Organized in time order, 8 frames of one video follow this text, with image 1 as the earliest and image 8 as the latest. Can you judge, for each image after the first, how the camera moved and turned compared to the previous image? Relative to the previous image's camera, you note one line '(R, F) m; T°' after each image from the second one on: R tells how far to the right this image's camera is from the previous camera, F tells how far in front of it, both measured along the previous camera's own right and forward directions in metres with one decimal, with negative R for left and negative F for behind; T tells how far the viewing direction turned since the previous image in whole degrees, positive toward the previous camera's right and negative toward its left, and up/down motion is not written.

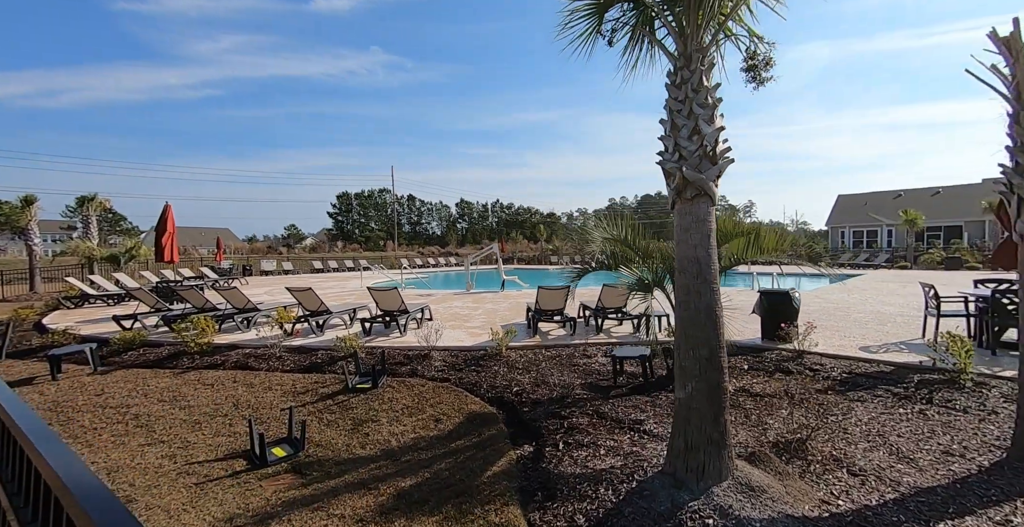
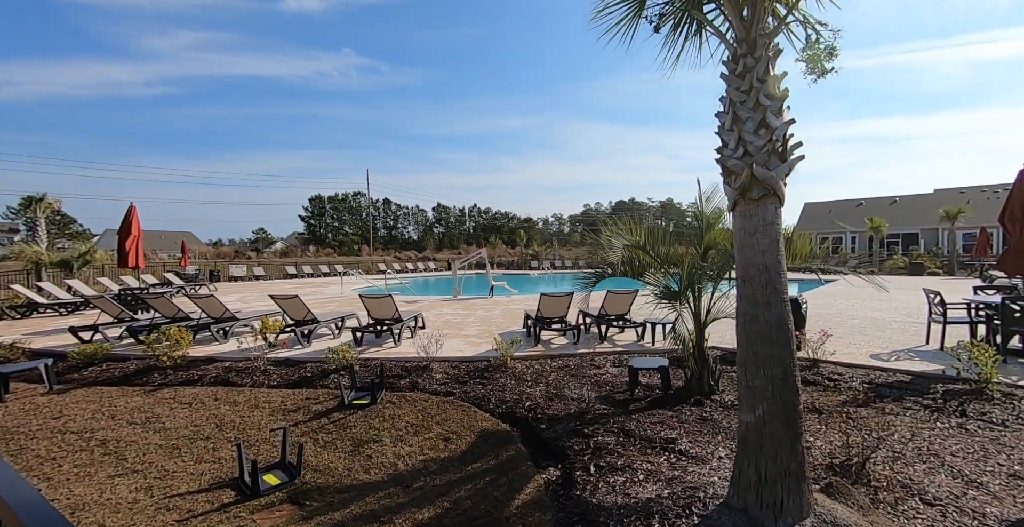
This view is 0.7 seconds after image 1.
(-0.3, +0.2) m; +3°
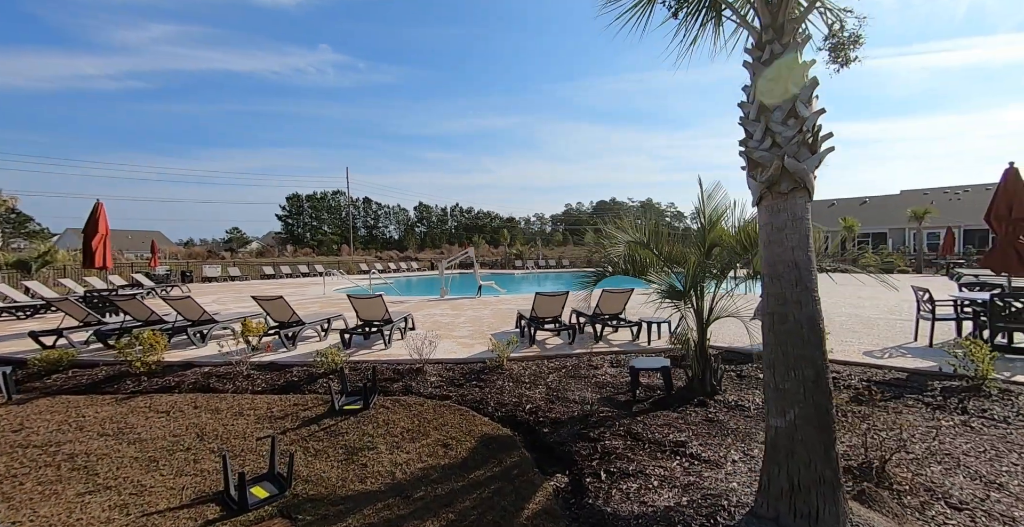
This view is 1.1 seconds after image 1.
(-0.1, +0.1) m; +2°
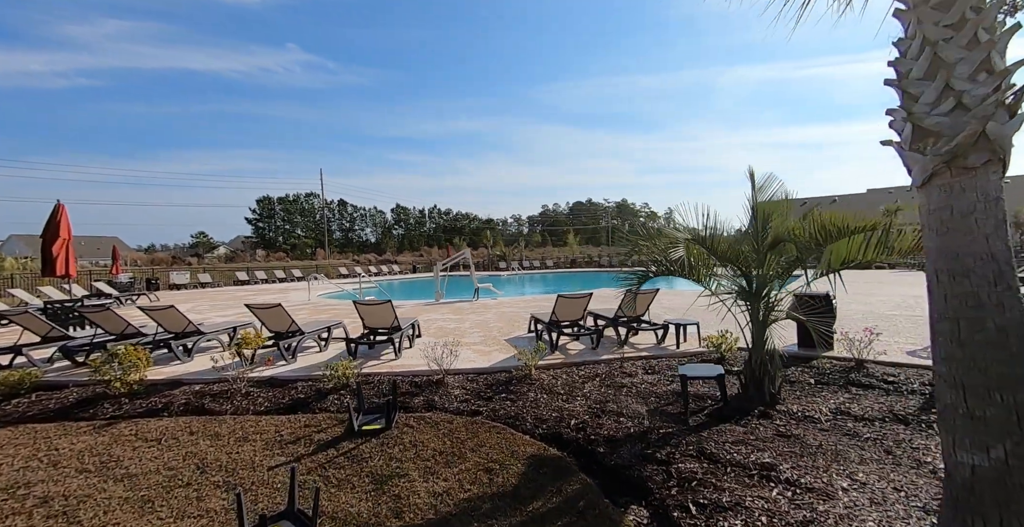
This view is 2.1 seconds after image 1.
(-0.5, +0.4) m; +2°
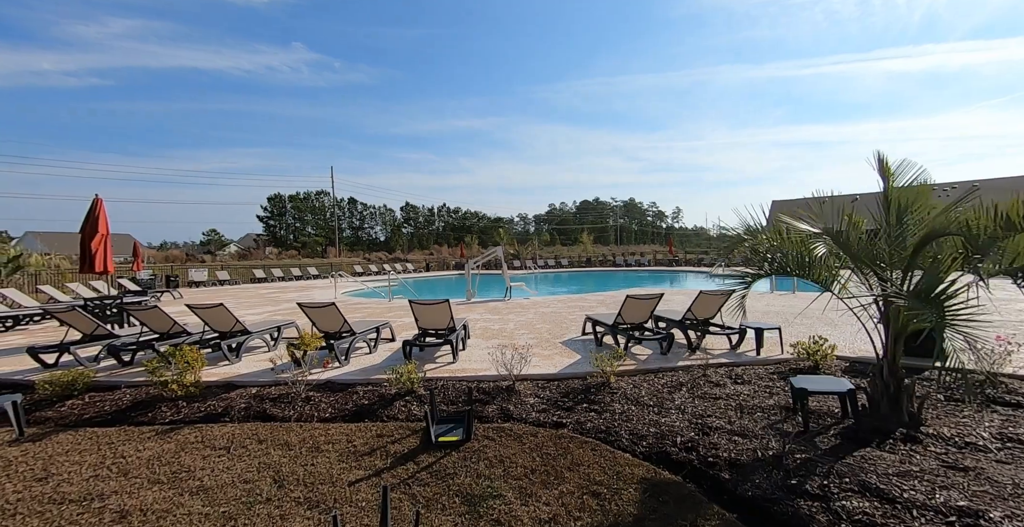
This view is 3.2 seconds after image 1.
(-0.6, +0.3) m; -2°
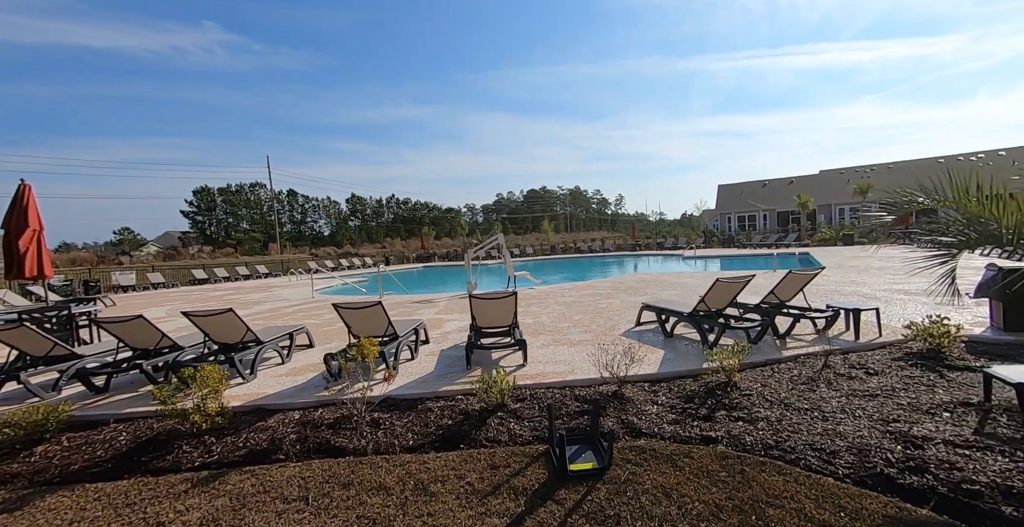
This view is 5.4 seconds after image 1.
(-1.1, +0.7) m; +4°
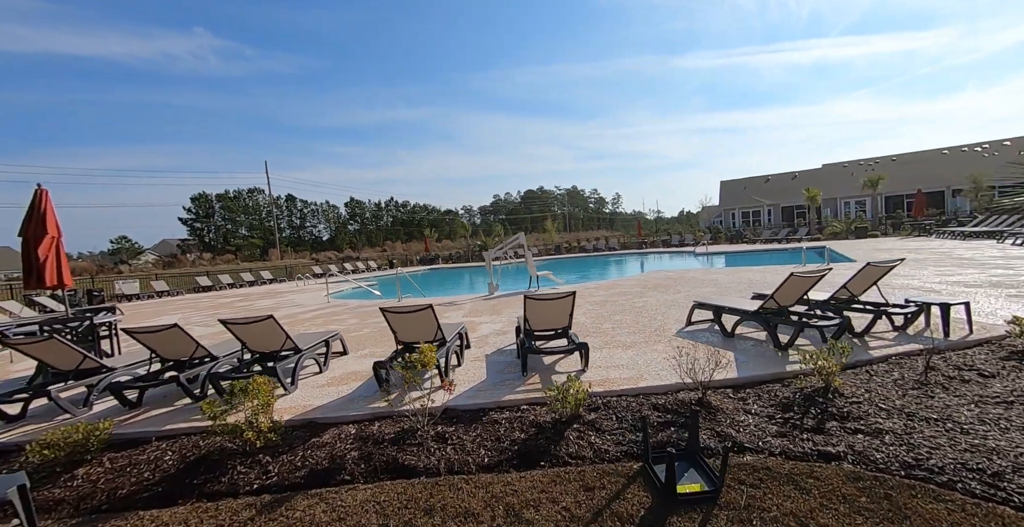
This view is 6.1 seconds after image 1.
(-0.5, +0.3) m; -1°
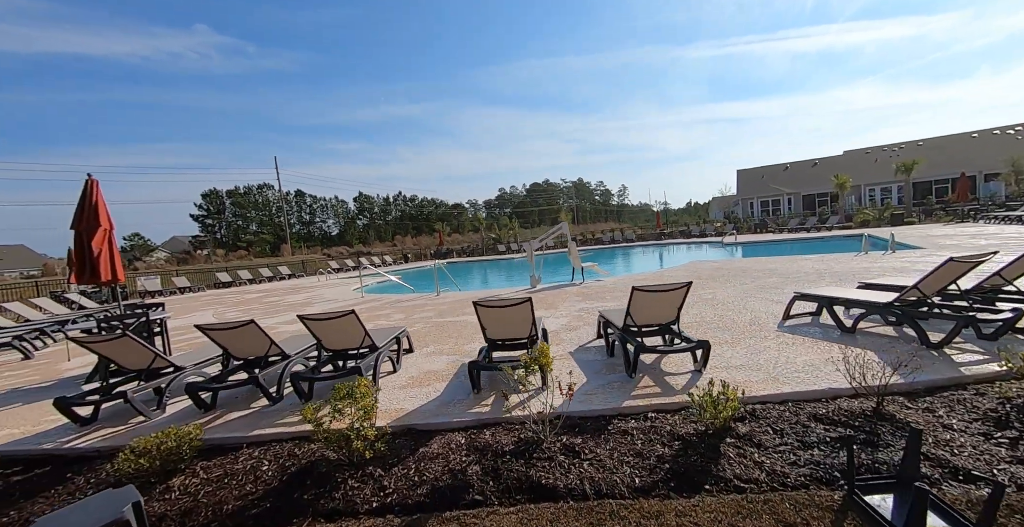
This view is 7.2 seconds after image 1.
(-0.7, +0.4) m; -3°
